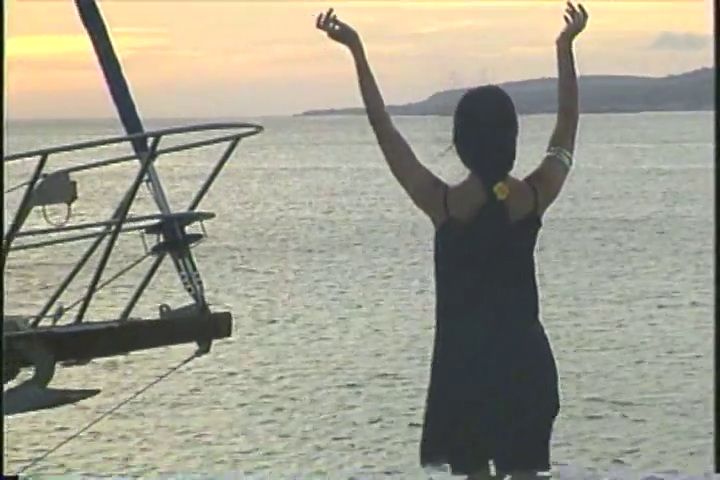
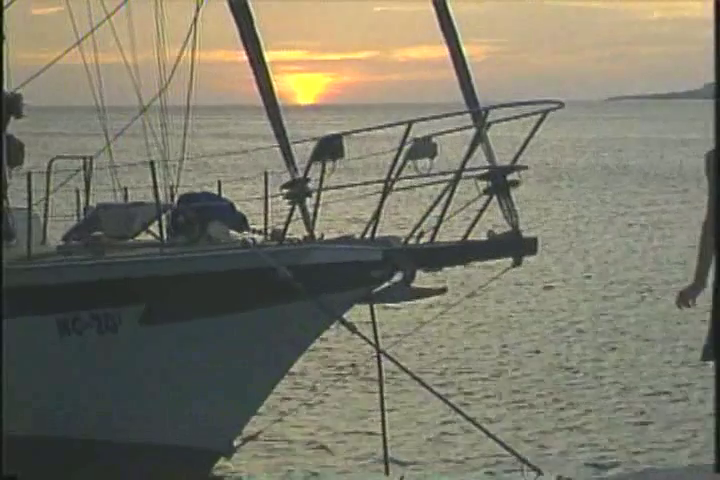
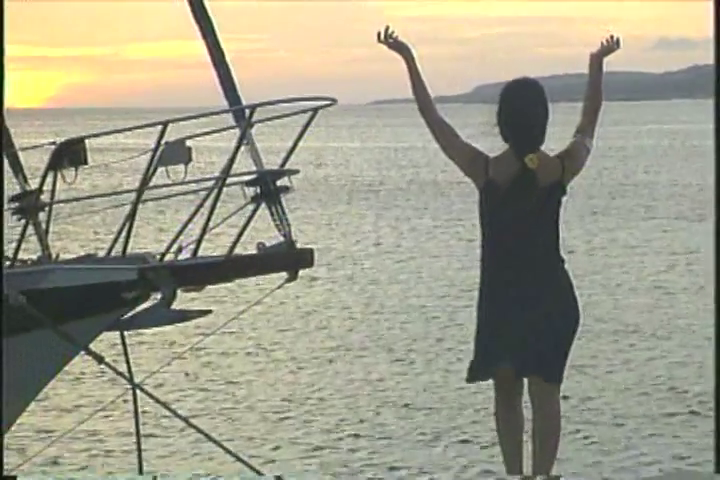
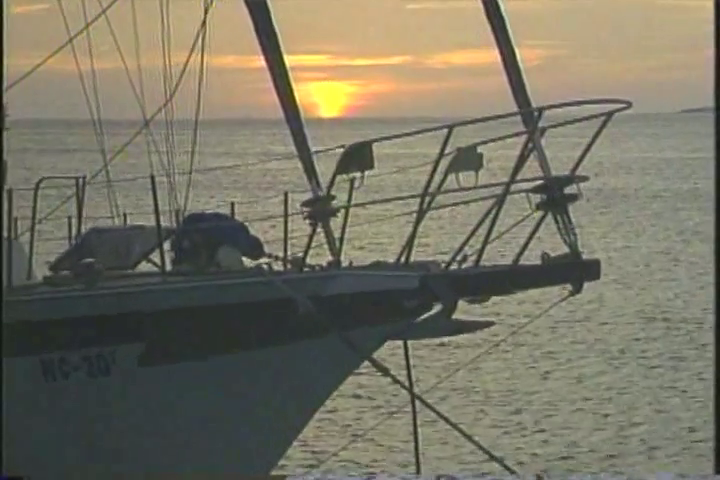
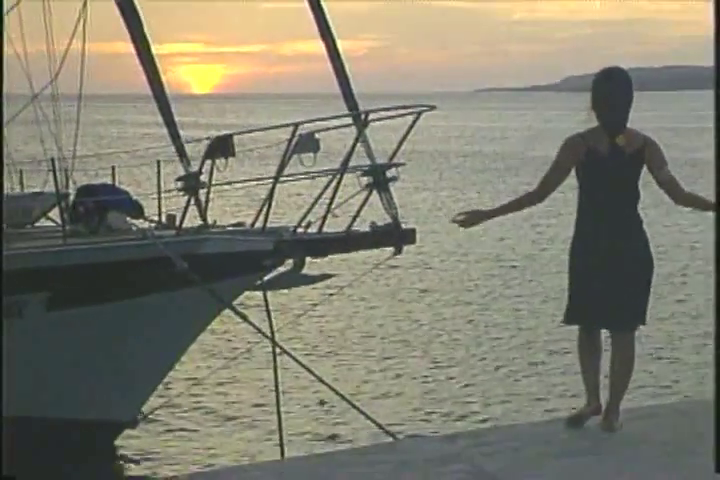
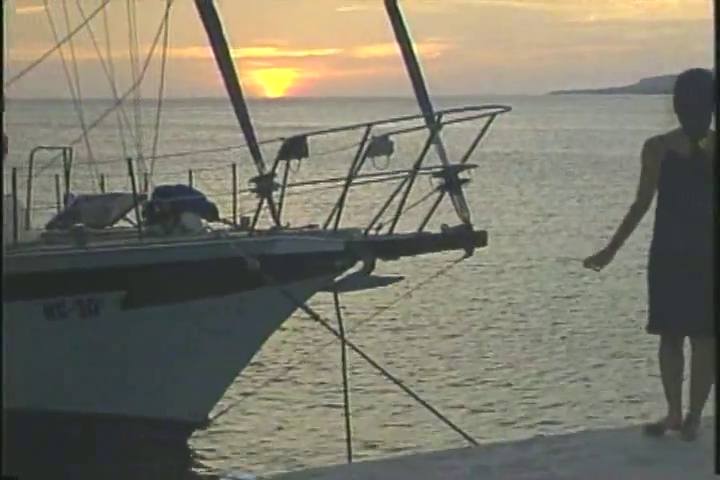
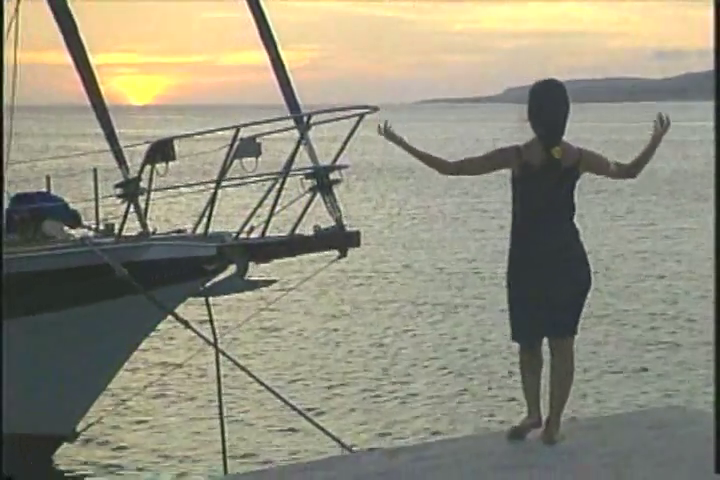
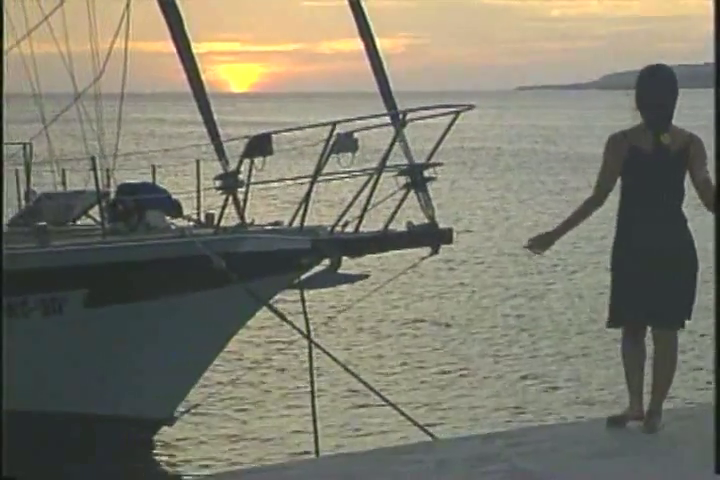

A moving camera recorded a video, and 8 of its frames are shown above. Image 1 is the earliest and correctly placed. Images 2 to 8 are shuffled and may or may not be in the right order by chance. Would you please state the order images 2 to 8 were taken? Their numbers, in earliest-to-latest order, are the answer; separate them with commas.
3, 7, 5, 8, 6, 2, 4
